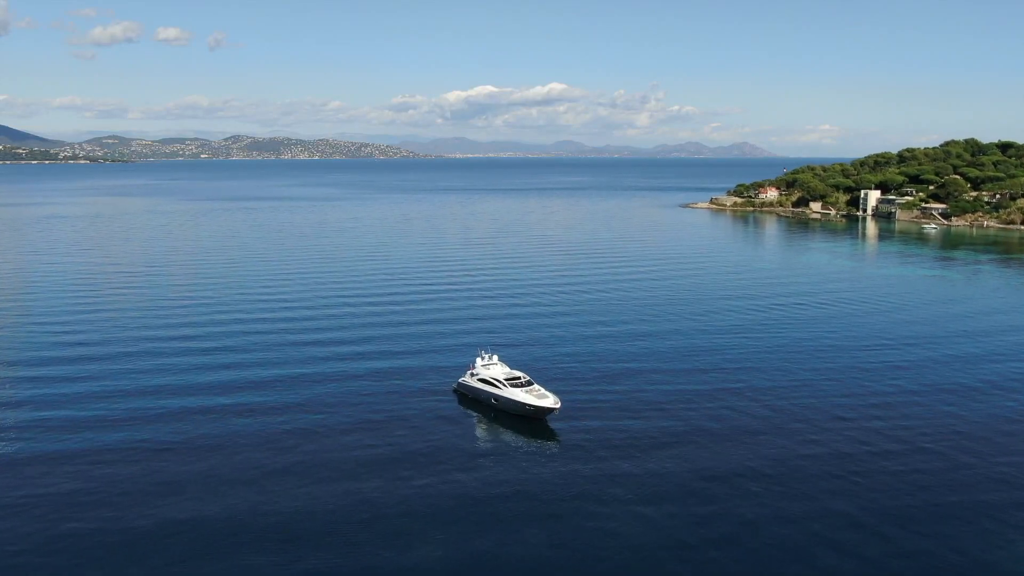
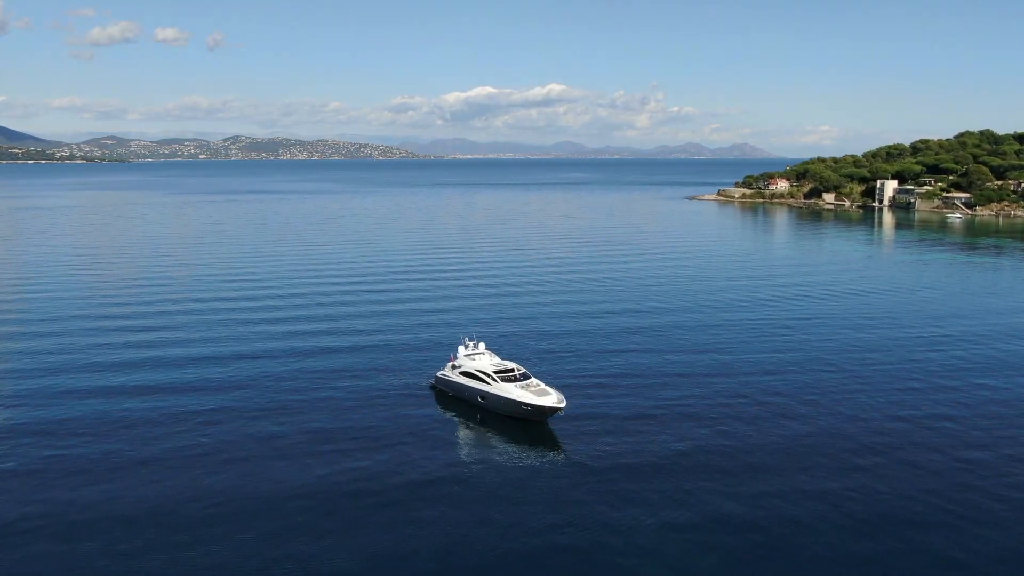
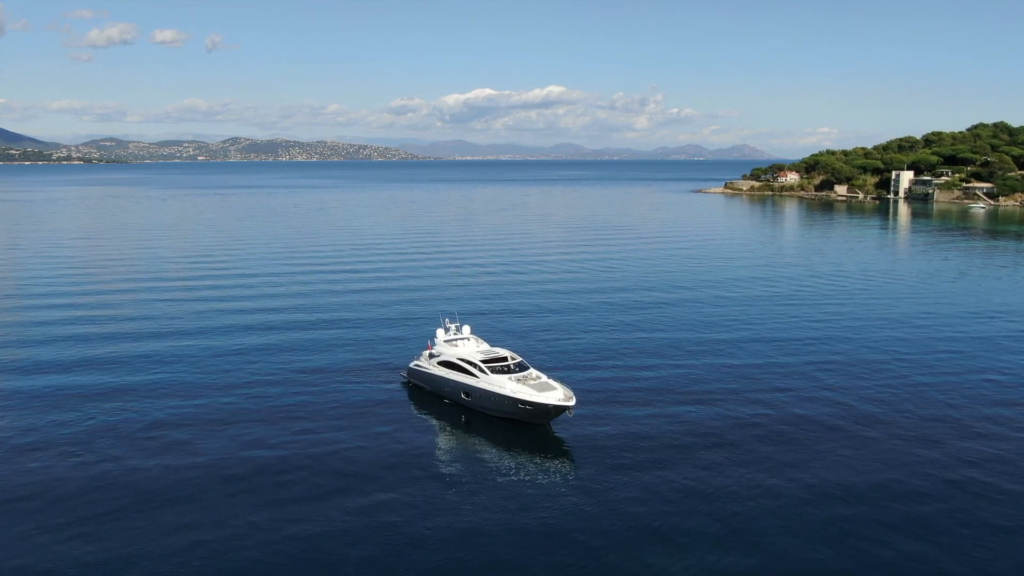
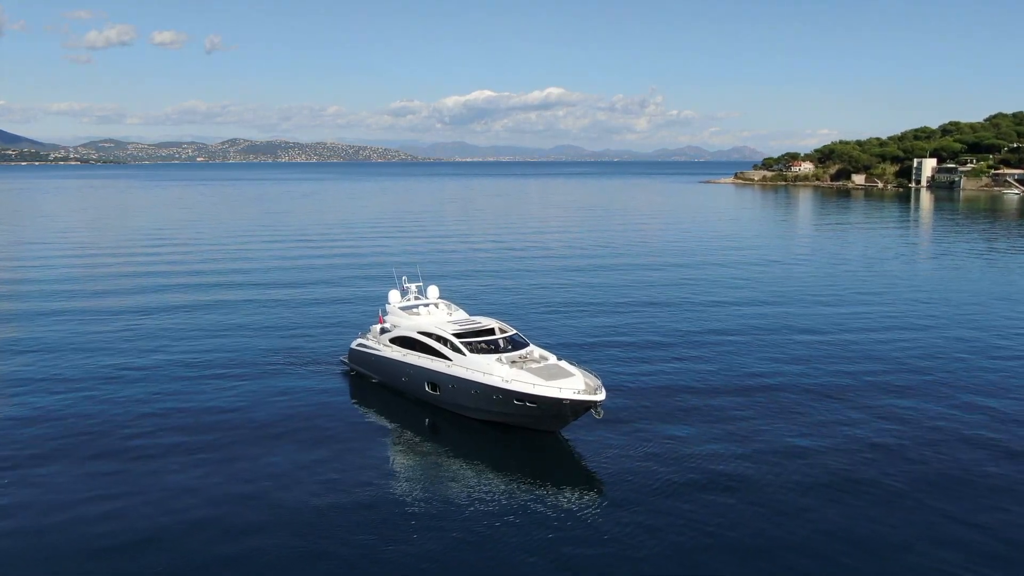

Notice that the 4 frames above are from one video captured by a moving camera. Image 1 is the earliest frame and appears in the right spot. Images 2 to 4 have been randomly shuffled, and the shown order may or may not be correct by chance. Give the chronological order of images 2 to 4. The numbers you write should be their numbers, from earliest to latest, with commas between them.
2, 3, 4
